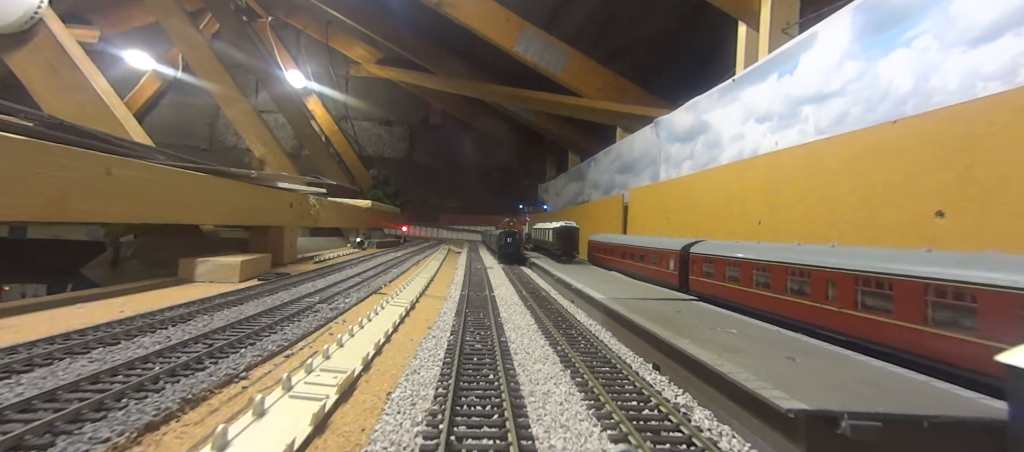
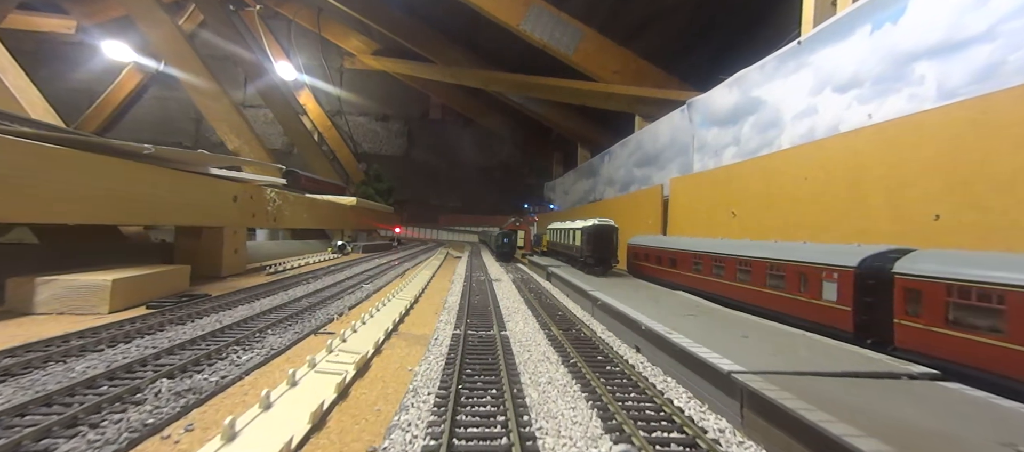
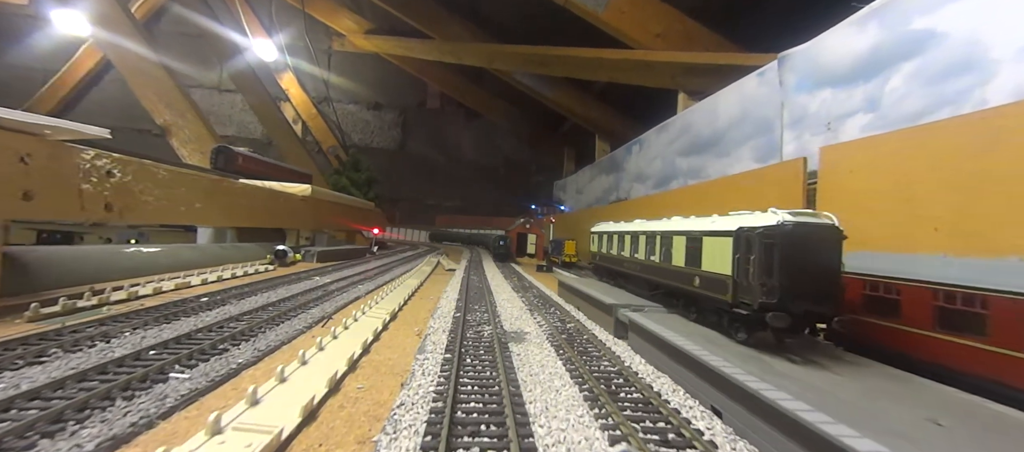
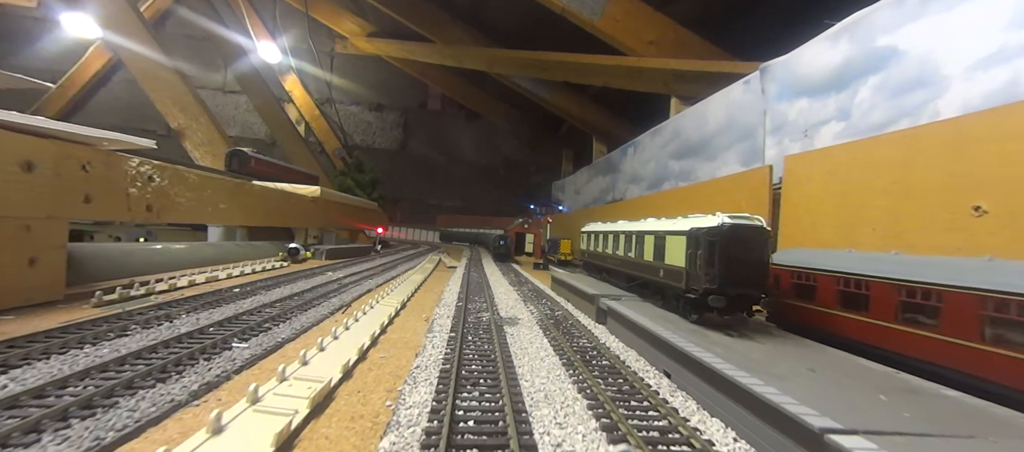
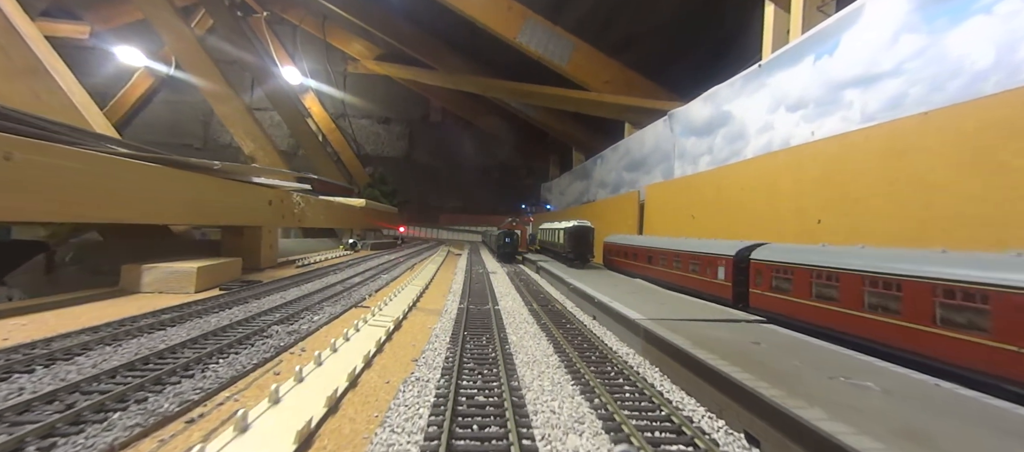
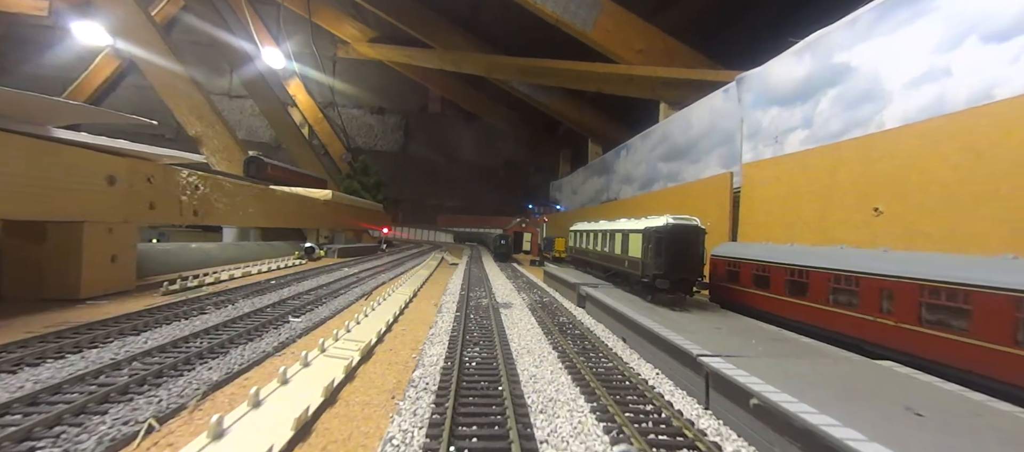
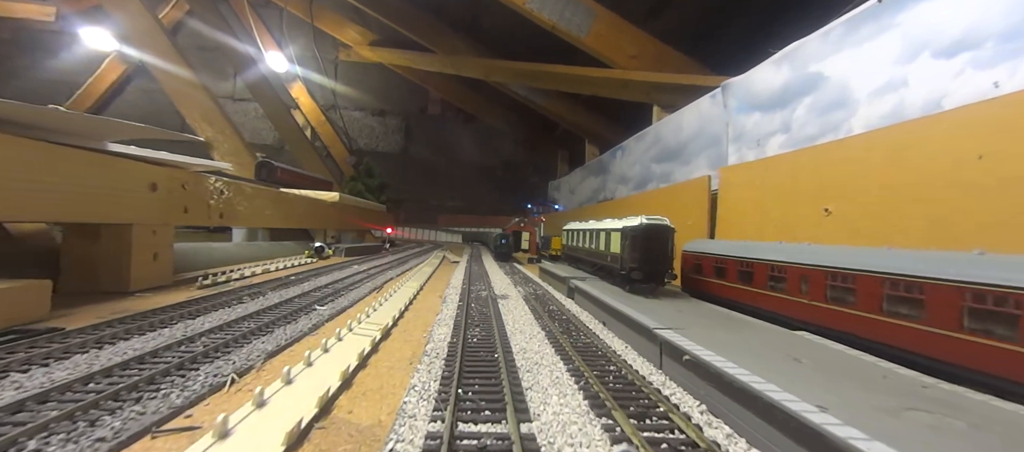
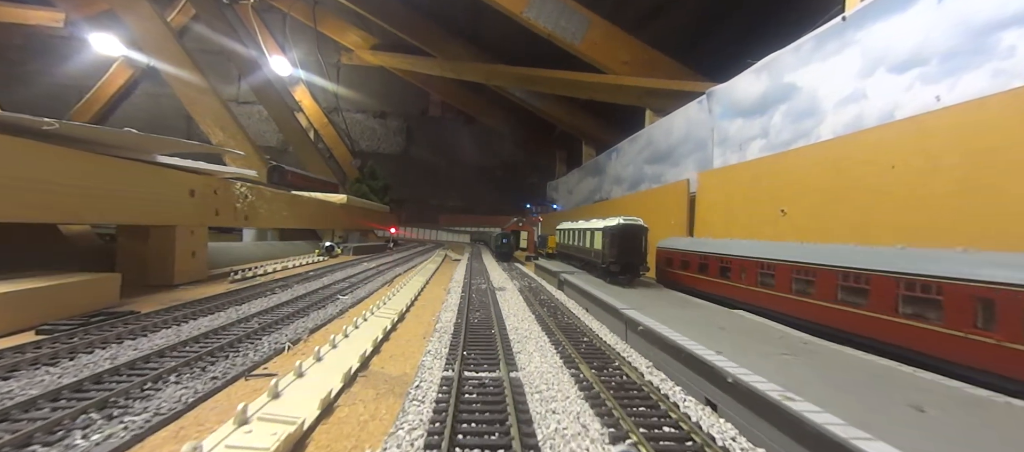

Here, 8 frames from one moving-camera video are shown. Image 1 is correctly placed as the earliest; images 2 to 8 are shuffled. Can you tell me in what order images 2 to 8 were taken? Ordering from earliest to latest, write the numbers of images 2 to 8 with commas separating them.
5, 2, 8, 7, 6, 4, 3
